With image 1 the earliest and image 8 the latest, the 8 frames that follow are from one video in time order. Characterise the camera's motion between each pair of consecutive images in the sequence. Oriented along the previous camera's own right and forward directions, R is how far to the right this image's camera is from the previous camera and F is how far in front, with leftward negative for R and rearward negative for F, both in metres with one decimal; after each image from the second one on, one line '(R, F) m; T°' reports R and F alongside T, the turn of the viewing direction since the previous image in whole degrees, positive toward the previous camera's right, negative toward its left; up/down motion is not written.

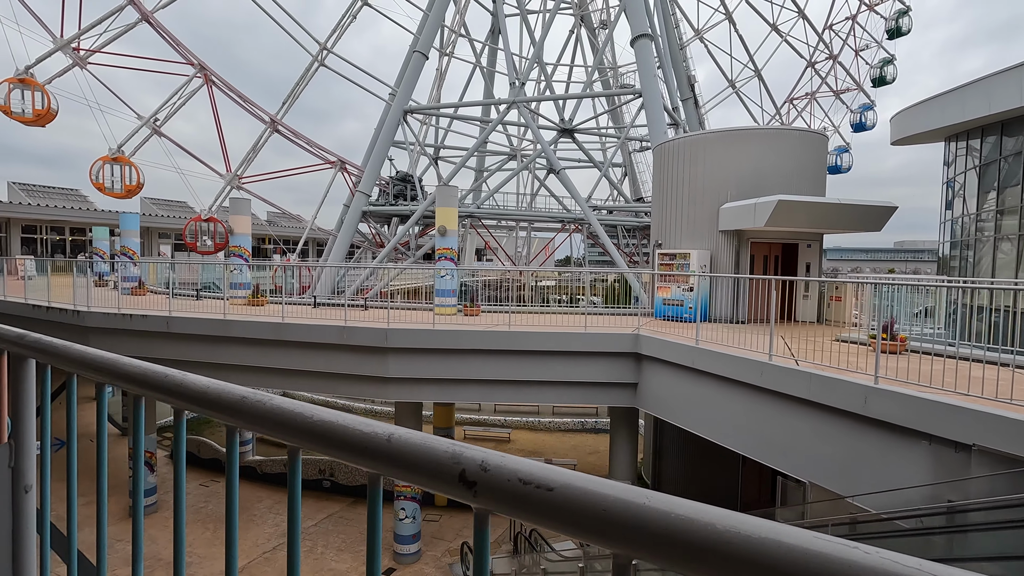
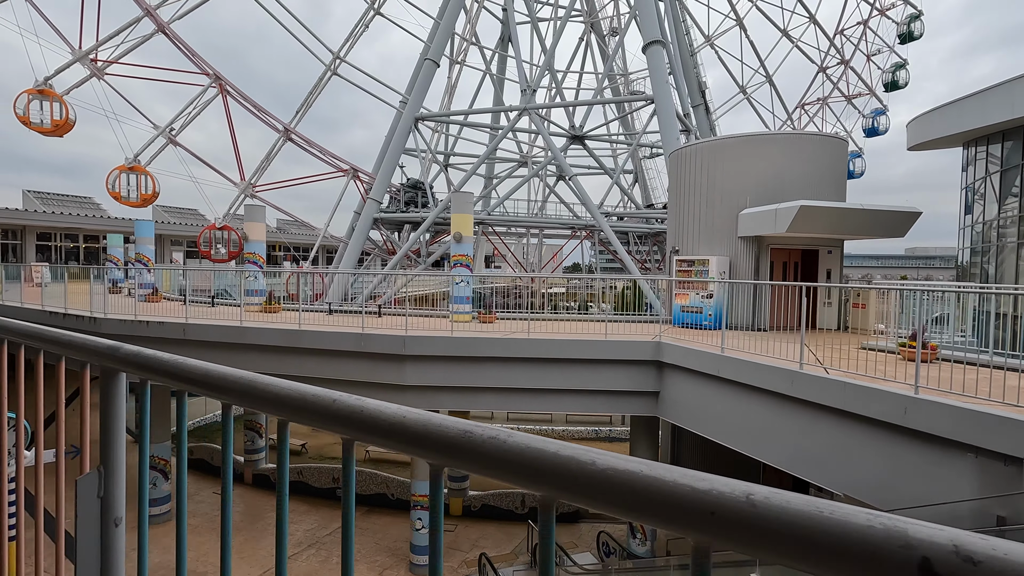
(-0.2, +0.1) m; -1°
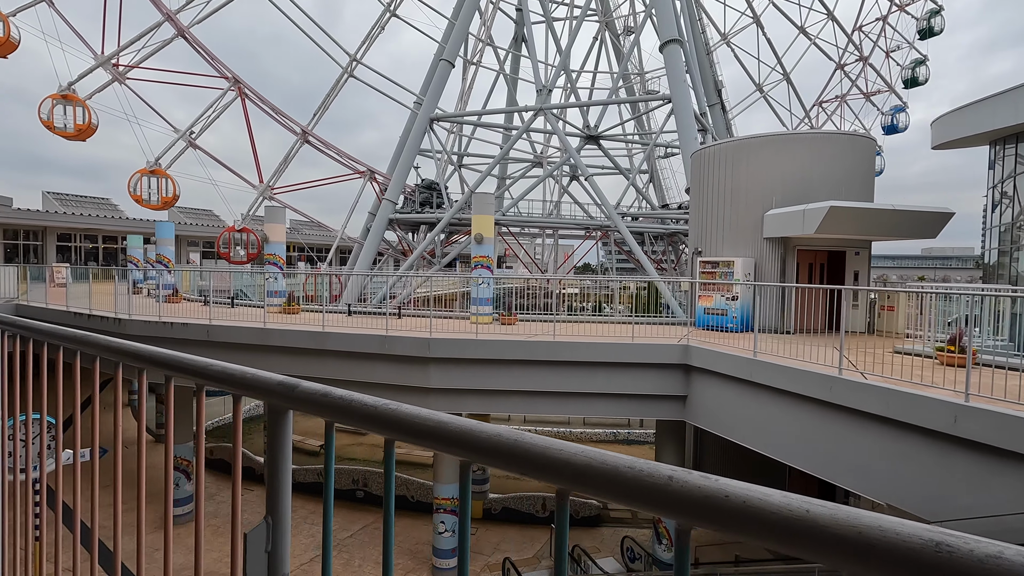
(-0.3, +0.1) m; -1°
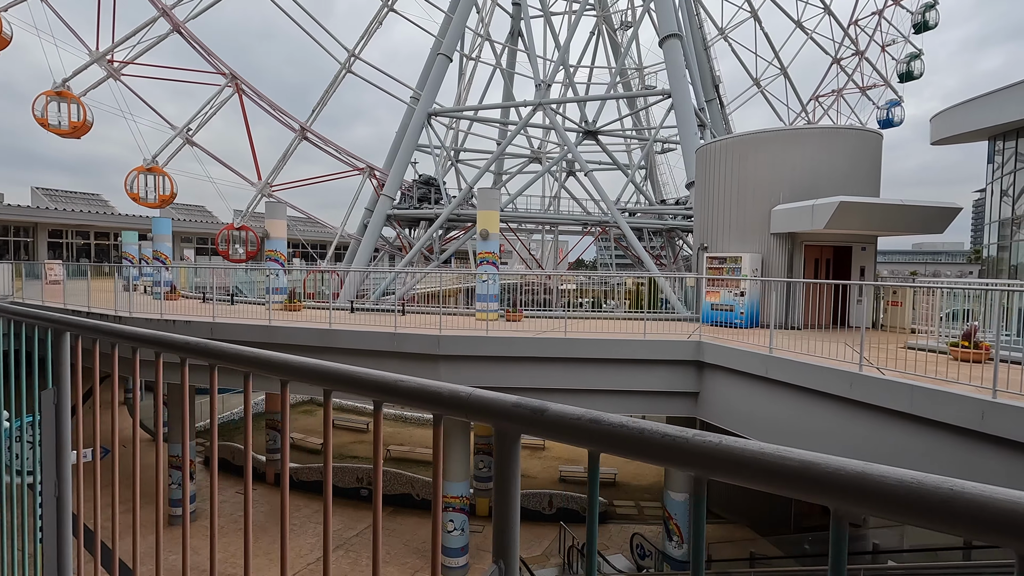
(-0.3, +0.1) m; +1°
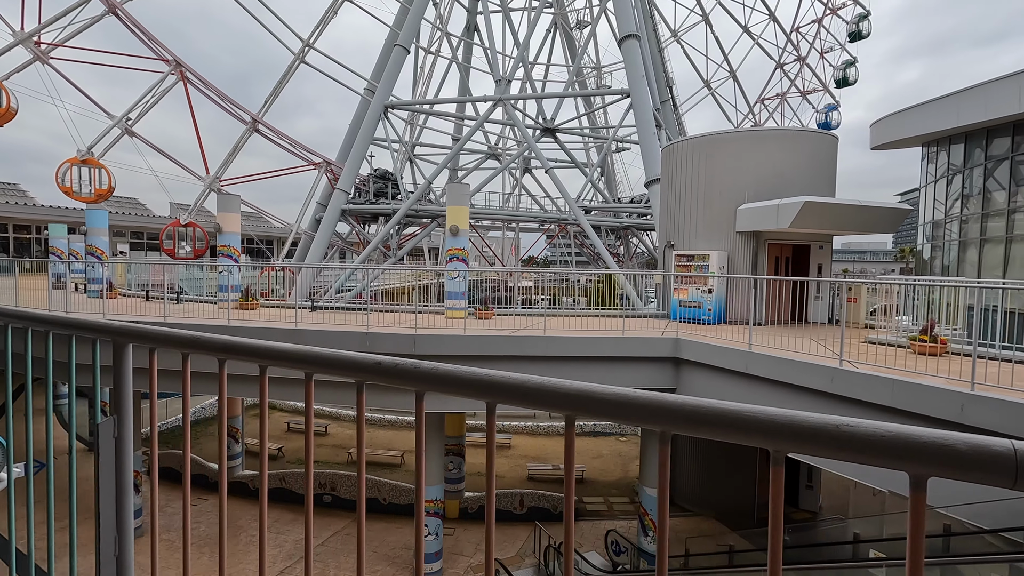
(-0.5, +0.2) m; +5°
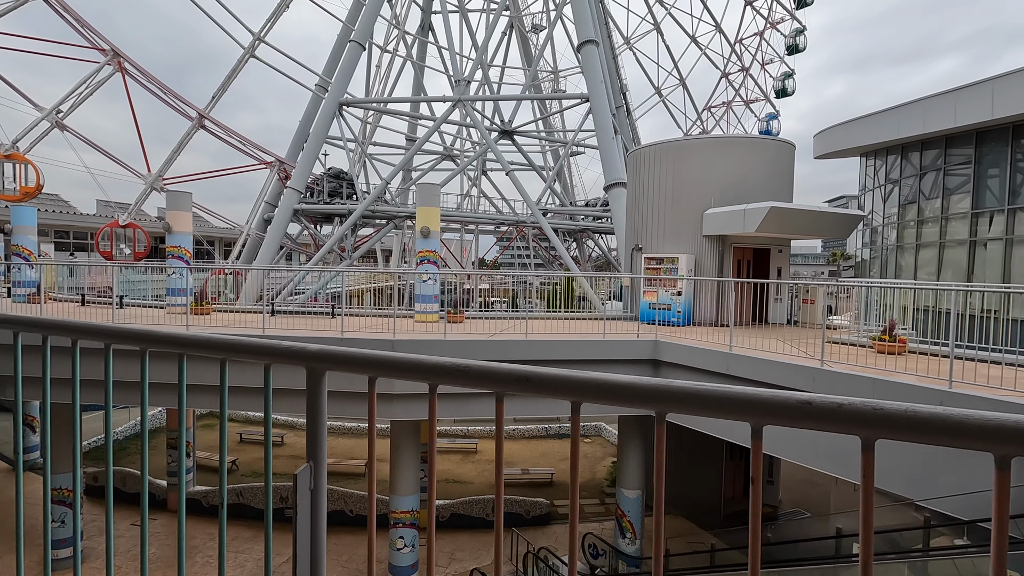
(-0.5, +0.2) m; +5°
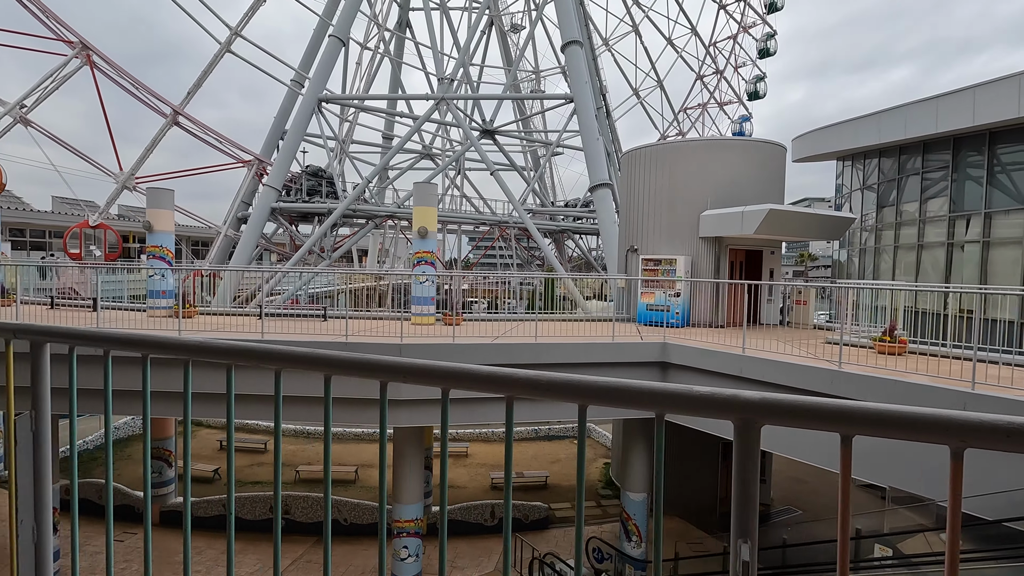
(-0.6, +0.2) m; +3°
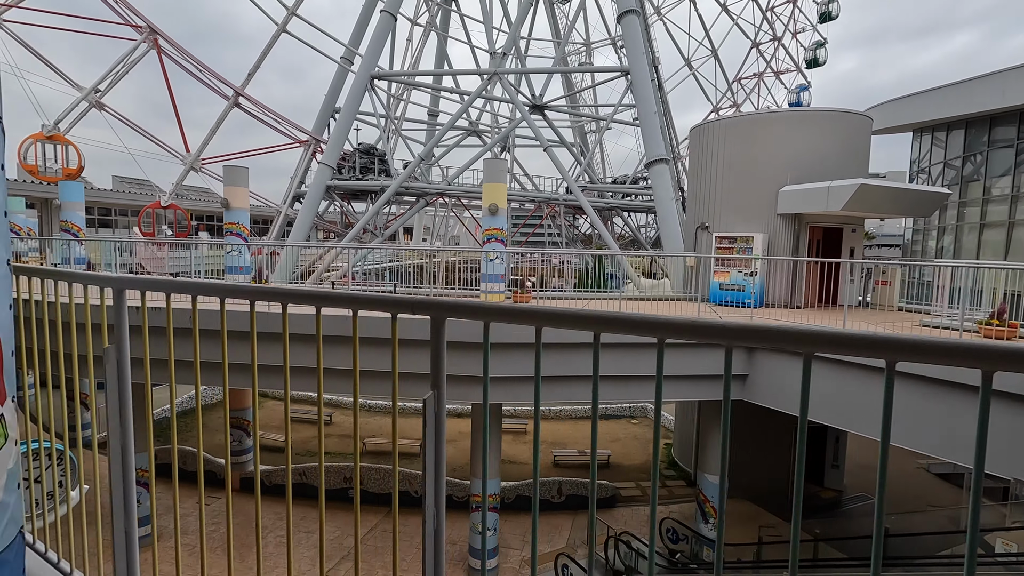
(-0.8, +0.1) m; -4°
